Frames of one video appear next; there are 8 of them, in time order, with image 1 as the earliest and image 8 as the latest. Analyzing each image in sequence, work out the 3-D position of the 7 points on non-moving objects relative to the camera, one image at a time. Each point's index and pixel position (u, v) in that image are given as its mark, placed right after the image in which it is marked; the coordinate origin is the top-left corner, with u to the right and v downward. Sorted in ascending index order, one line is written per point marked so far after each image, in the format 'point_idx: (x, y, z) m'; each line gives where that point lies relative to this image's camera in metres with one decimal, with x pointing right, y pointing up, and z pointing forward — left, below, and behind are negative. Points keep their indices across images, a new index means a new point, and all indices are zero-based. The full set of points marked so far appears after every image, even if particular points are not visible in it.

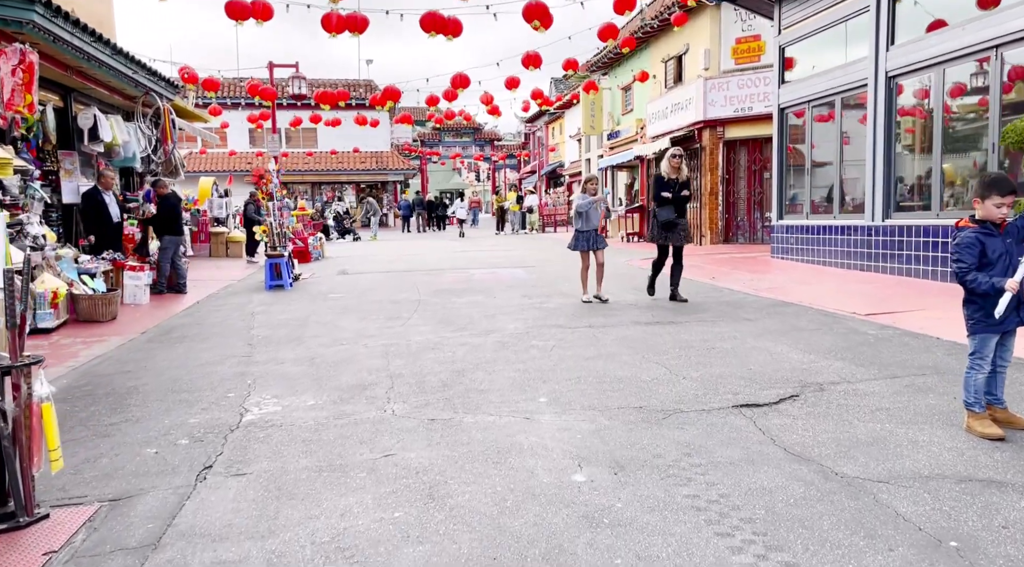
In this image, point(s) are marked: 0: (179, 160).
0: (-5.6, +2.0, +13.2) m
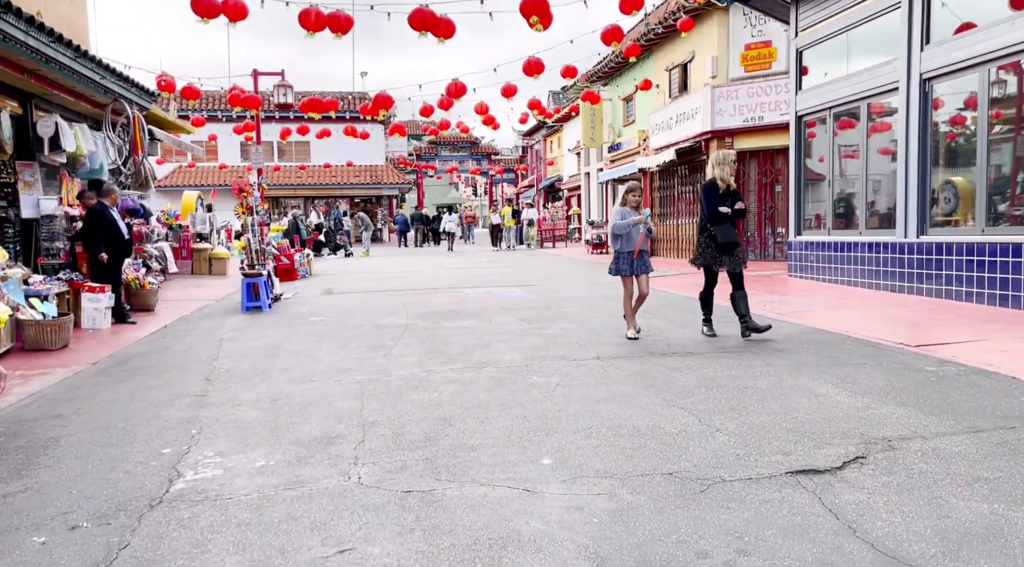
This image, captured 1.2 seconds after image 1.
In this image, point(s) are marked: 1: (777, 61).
0: (-5.6, +1.7, +12.3) m
1: (+4.8, +4.1, +14.6) m
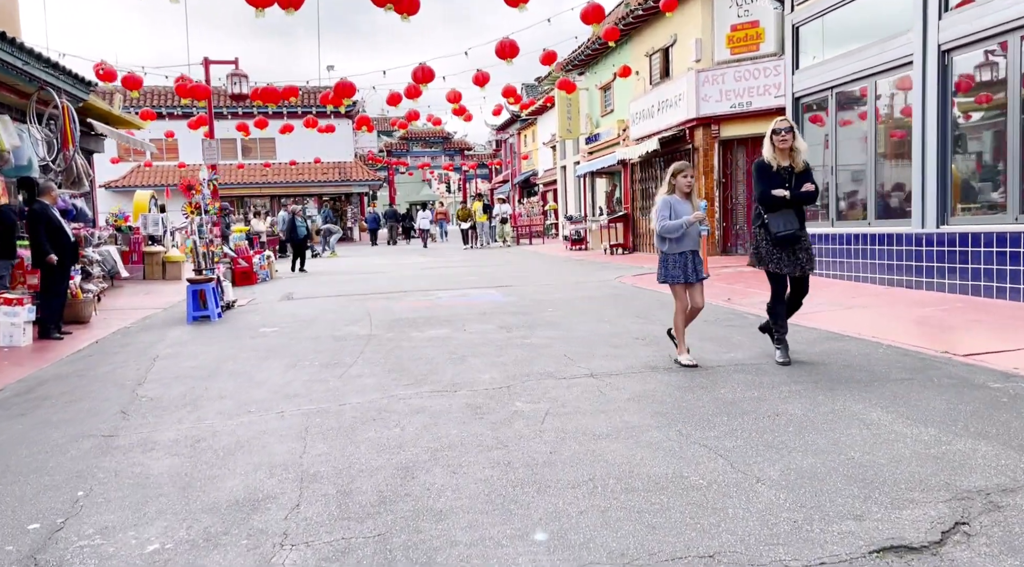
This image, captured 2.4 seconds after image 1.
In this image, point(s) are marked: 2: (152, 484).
0: (-6.0, +1.6, +11.1) m
1: (+4.4, +4.1, +13.7) m
2: (-1.6, -0.9, +3.6) m
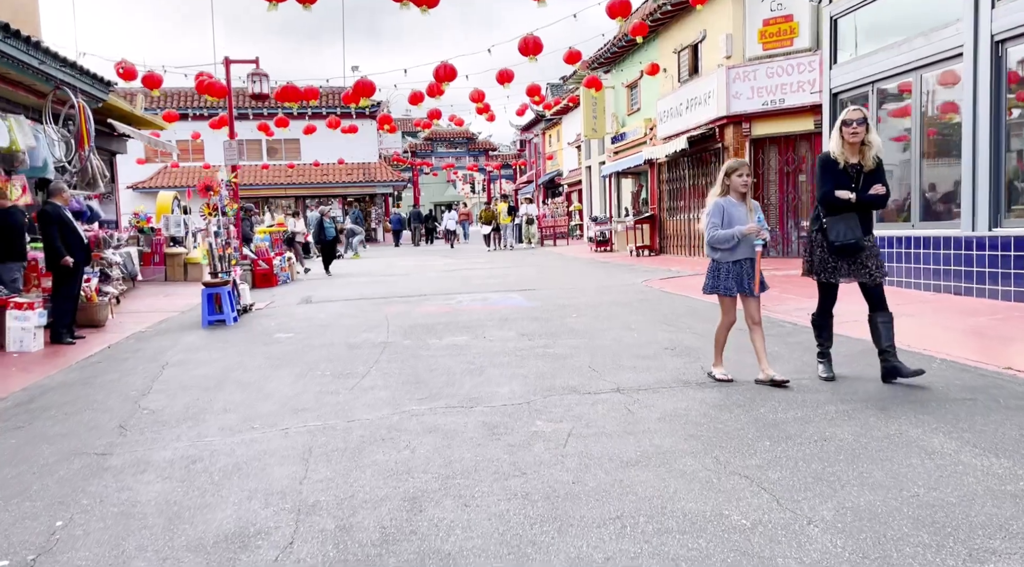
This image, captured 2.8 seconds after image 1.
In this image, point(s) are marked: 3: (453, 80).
0: (-5.7, +1.6, +11.0) m
1: (+4.8, +4.1, +13.2) m
2: (-1.6, -1.0, +3.3) m
3: (-0.9, +3.0, +11.9) m
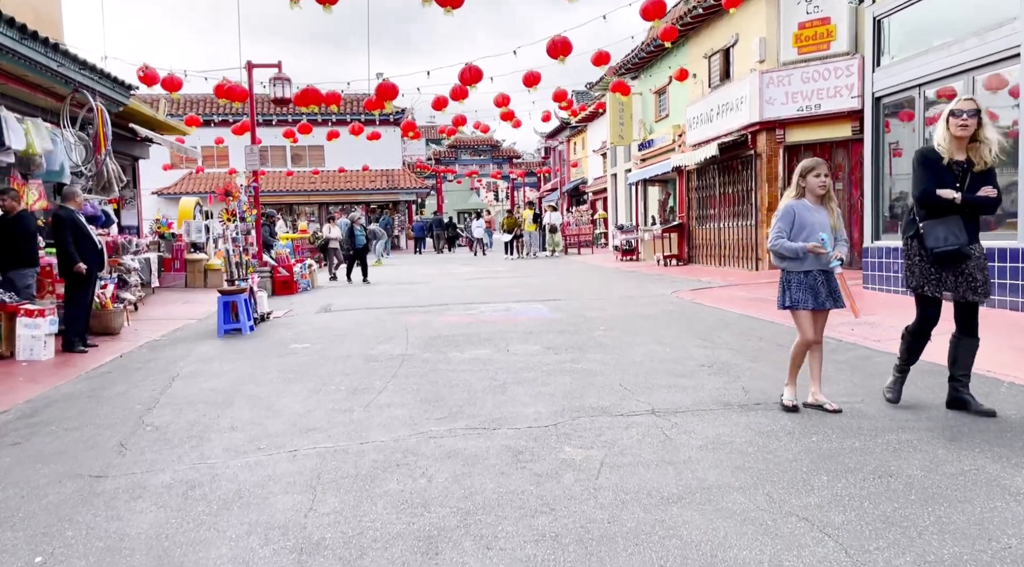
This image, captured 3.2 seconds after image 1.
0: (-5.3, +1.5, +10.8) m
1: (+5.2, +3.9, +12.8) m
2: (-1.5, -1.0, +3.0) m
3: (-0.5, +2.9, +11.6) m
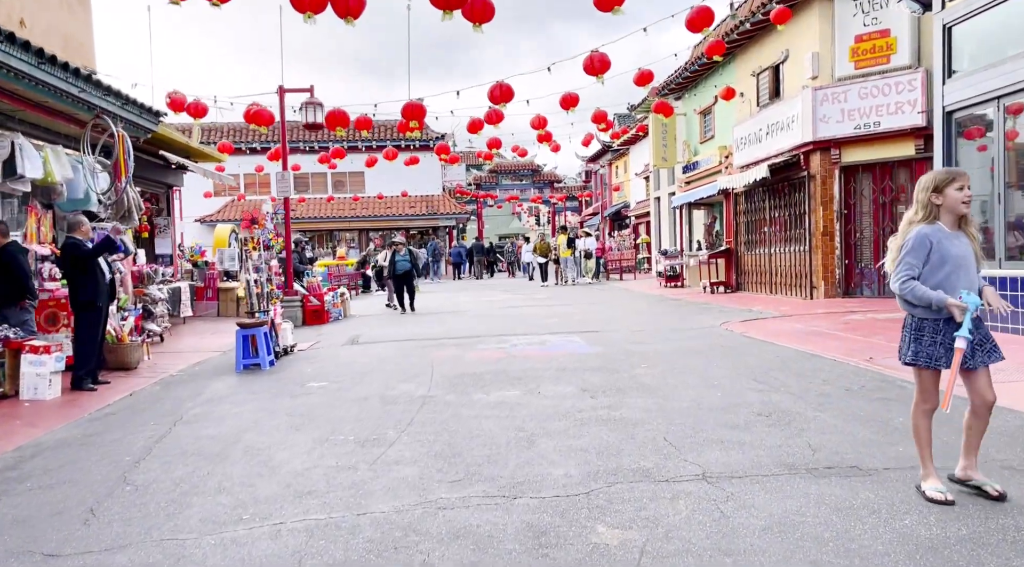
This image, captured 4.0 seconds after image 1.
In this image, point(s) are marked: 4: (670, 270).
0: (-4.9, +1.1, +10.4) m
1: (+5.7, +3.4, +11.9) m
2: (-1.4, -1.2, +2.4) m
3: (0.0, +2.5, +11.1) m
4: (+3.7, +0.3, +18.8) m
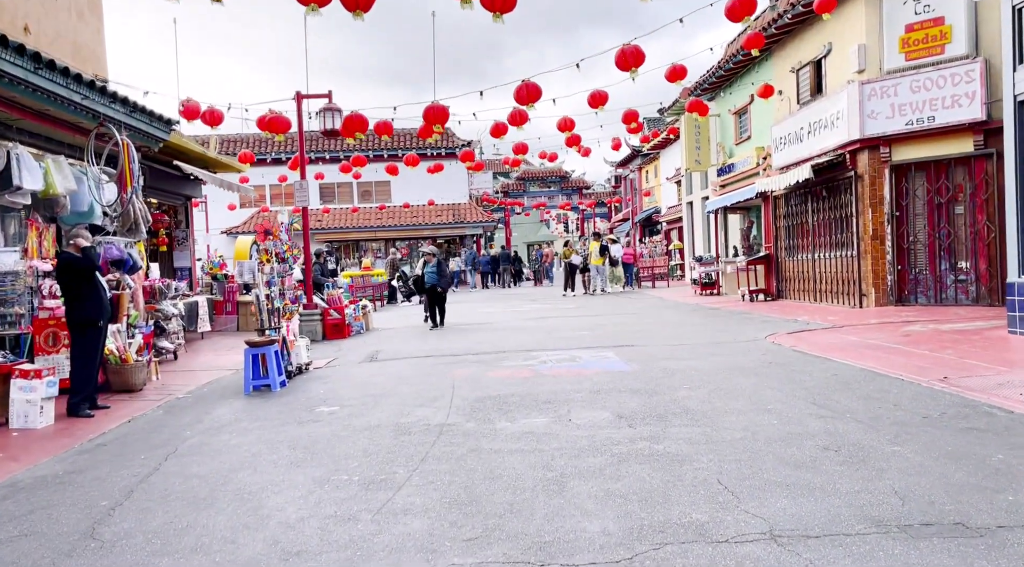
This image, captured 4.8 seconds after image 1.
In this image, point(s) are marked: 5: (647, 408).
0: (-4.6, +0.9, +10.0) m
1: (+6.1, +3.3, +11.1) m
2: (-1.4, -1.2, +1.8) m
3: (+0.3, +2.3, +10.4) m
4: (+4.4, +0.1, +18.0) m
5: (+1.0, -0.9, +6.0) m
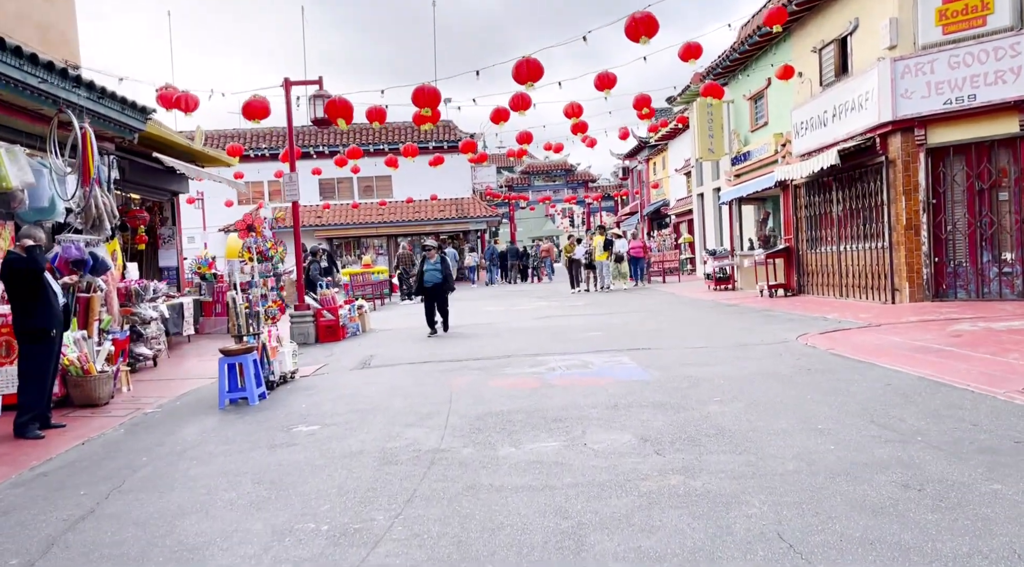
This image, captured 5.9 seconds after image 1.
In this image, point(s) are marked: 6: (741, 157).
0: (-4.5, +0.8, +9.1) m
1: (+6.1, +3.4, +10.1) m
2: (-1.4, -1.3, +0.9) m
3: (+0.4, +2.4, +9.5) m
4: (+4.5, +0.2, +17.1) m
5: (+1.0, -0.9, +5.1) m
6: (+5.0, +2.7, +17.4) m
